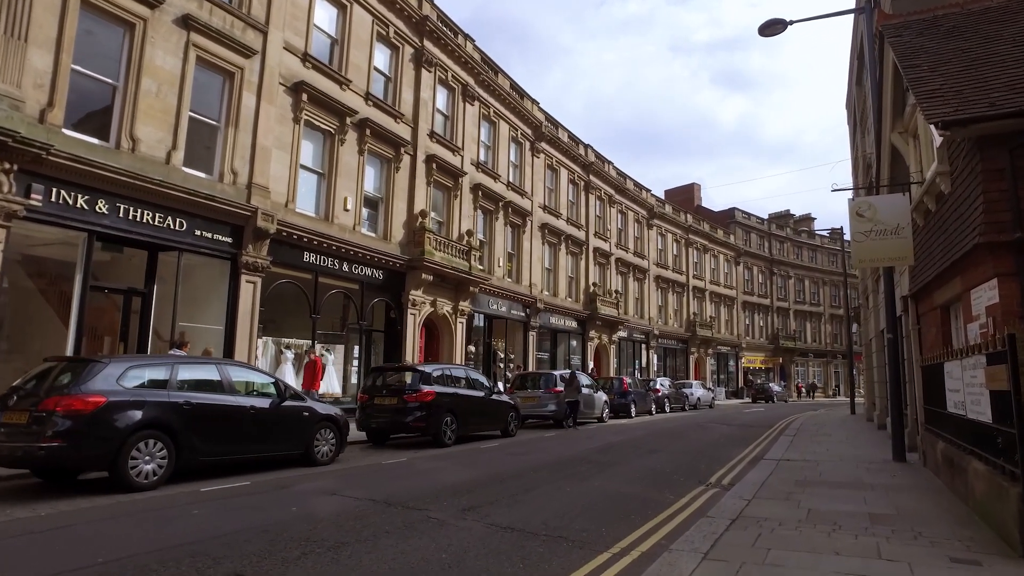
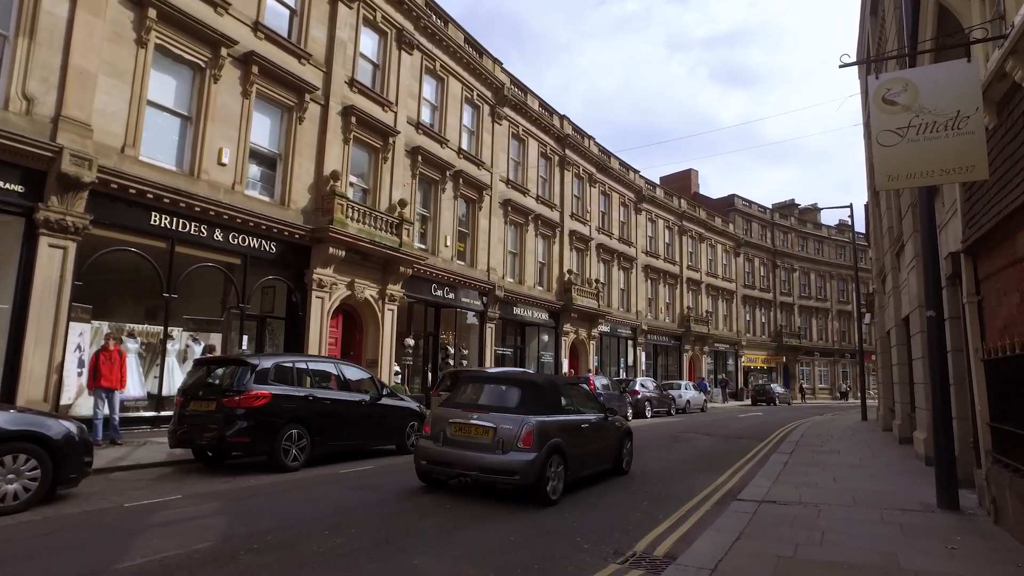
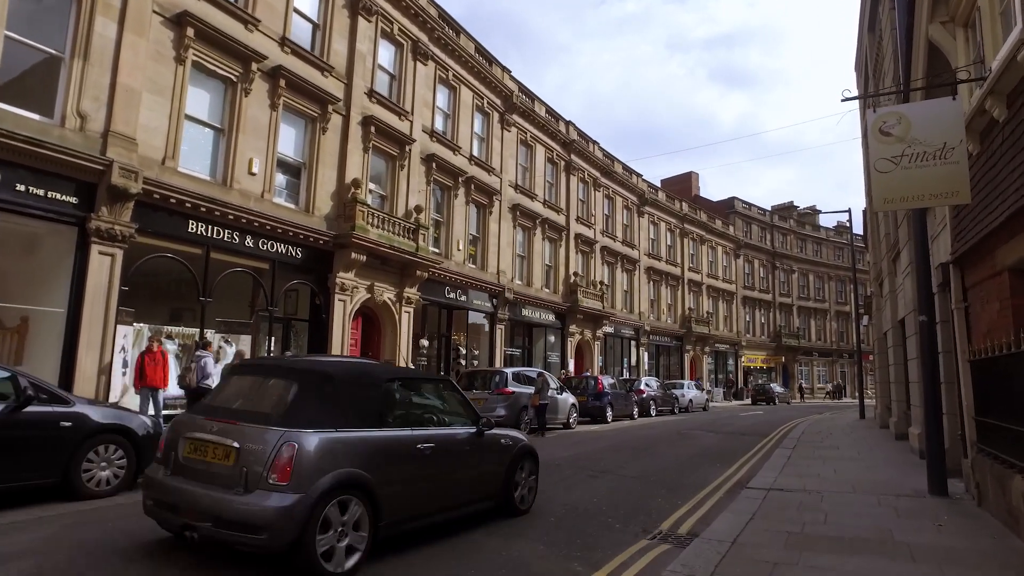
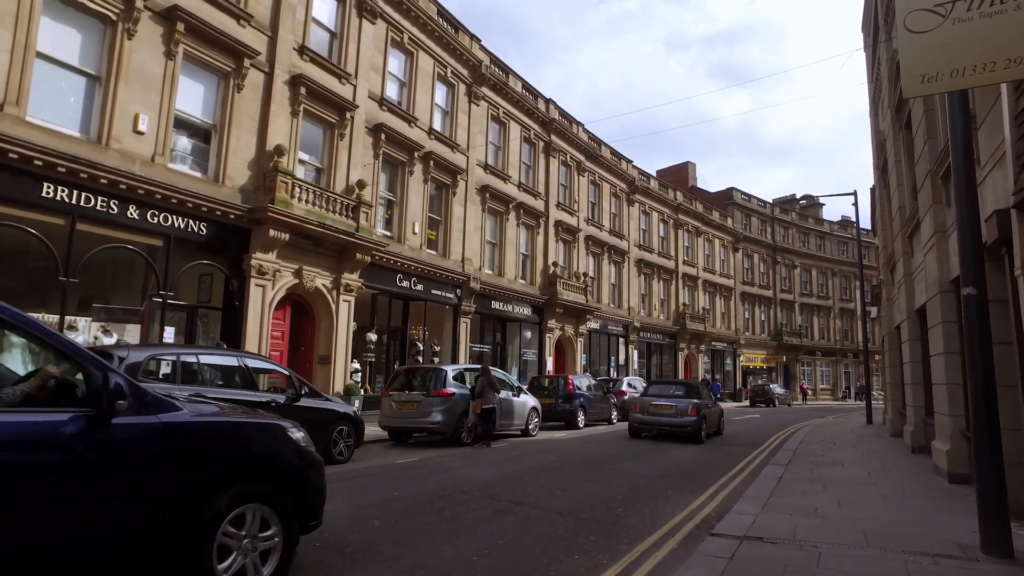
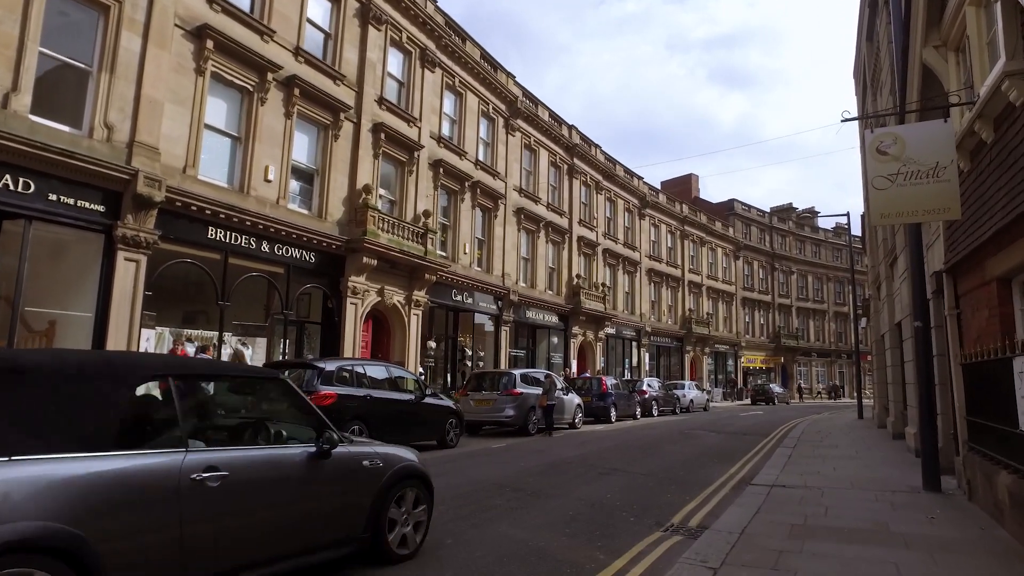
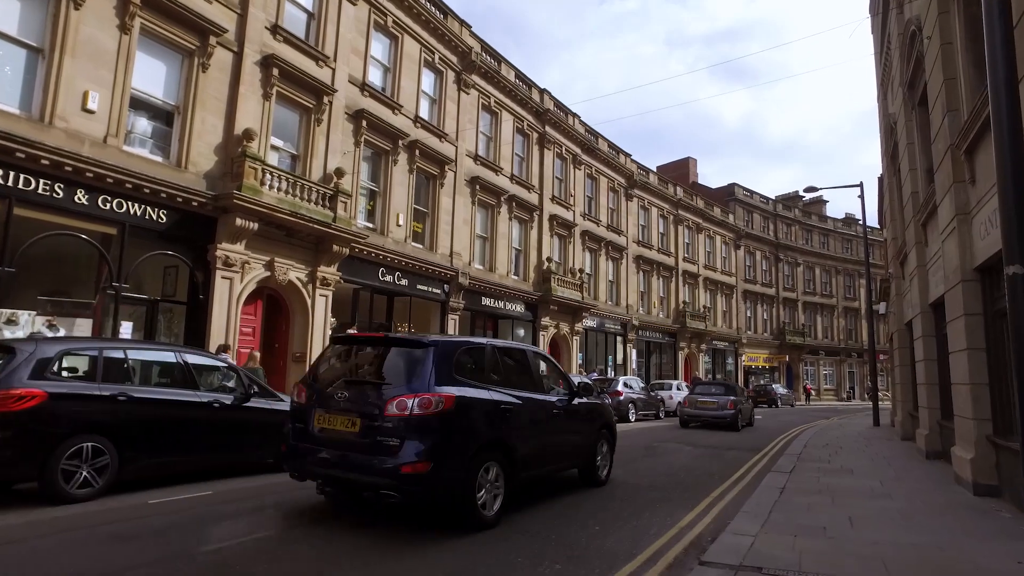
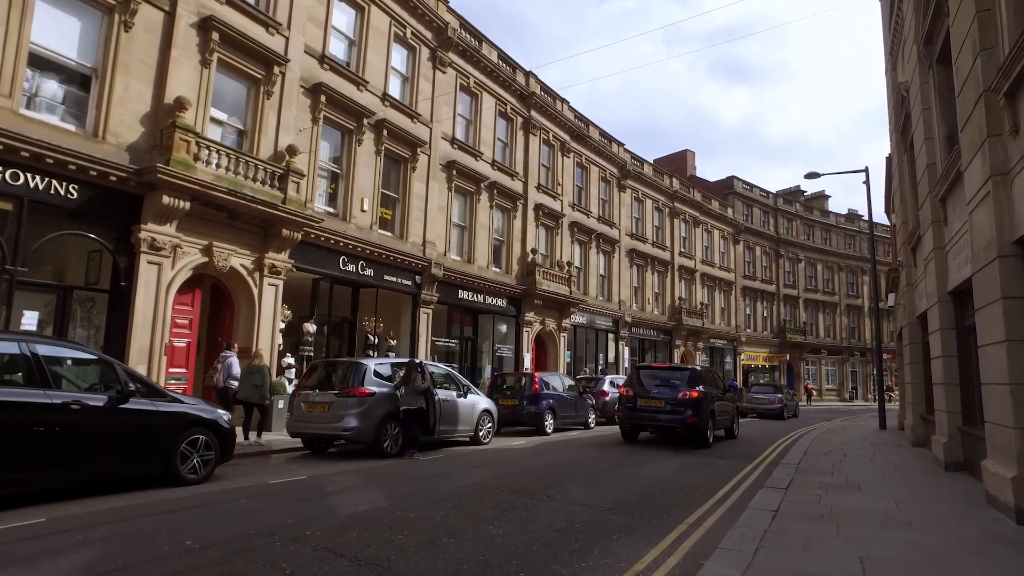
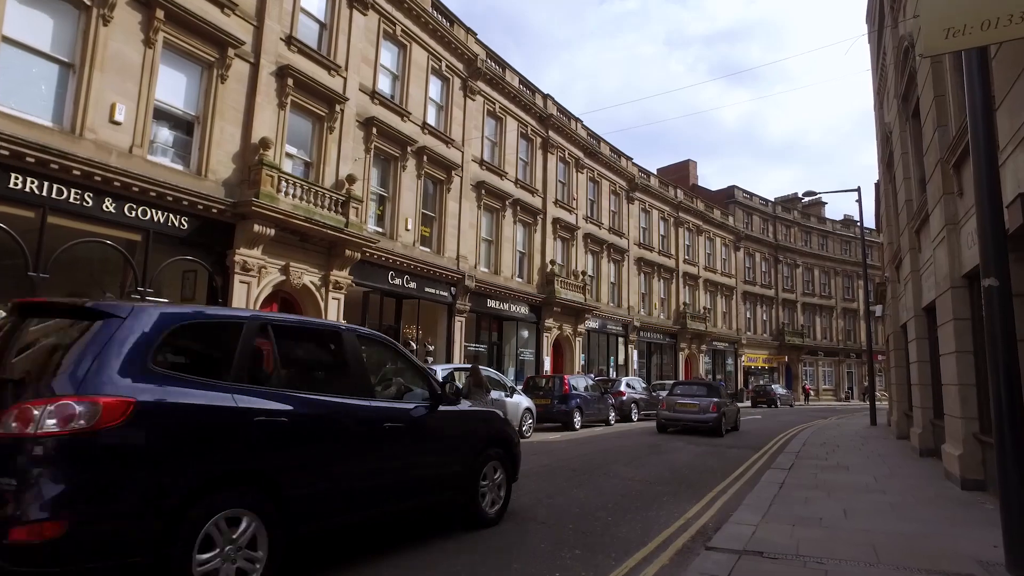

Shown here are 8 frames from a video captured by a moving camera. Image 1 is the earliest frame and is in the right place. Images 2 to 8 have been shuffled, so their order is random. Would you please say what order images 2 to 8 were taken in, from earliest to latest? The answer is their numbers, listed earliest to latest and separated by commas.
5, 3, 2, 4, 8, 6, 7
